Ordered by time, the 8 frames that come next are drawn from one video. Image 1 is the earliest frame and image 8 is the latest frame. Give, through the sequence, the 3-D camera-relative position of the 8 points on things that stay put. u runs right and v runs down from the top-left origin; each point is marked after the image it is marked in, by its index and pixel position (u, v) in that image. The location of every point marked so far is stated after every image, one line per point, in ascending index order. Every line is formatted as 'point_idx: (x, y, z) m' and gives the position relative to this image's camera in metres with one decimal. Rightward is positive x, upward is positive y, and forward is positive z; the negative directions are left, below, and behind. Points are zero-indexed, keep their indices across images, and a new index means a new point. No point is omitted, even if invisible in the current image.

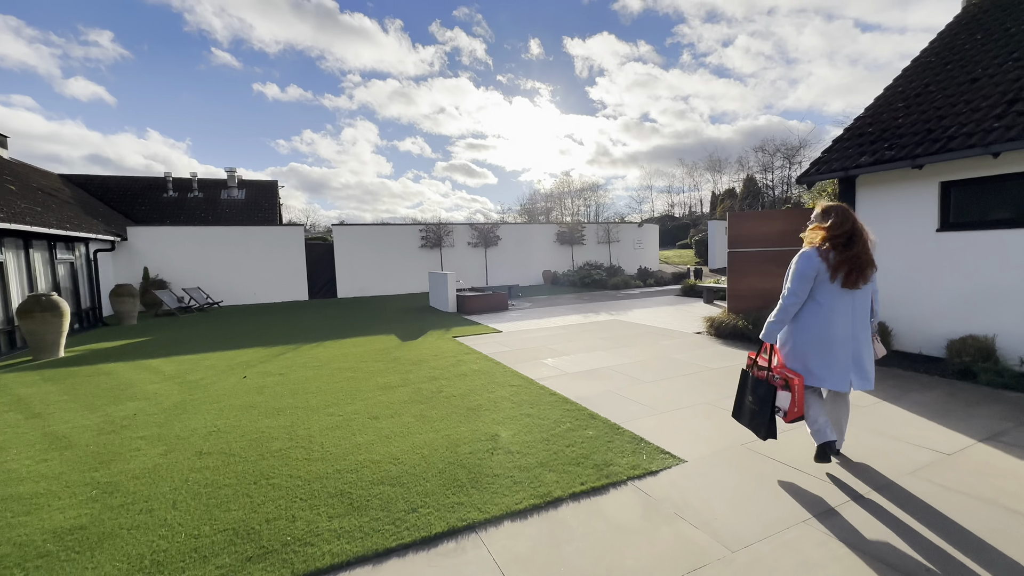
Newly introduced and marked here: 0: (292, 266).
0: (-8.3, +0.8, +16.8) m
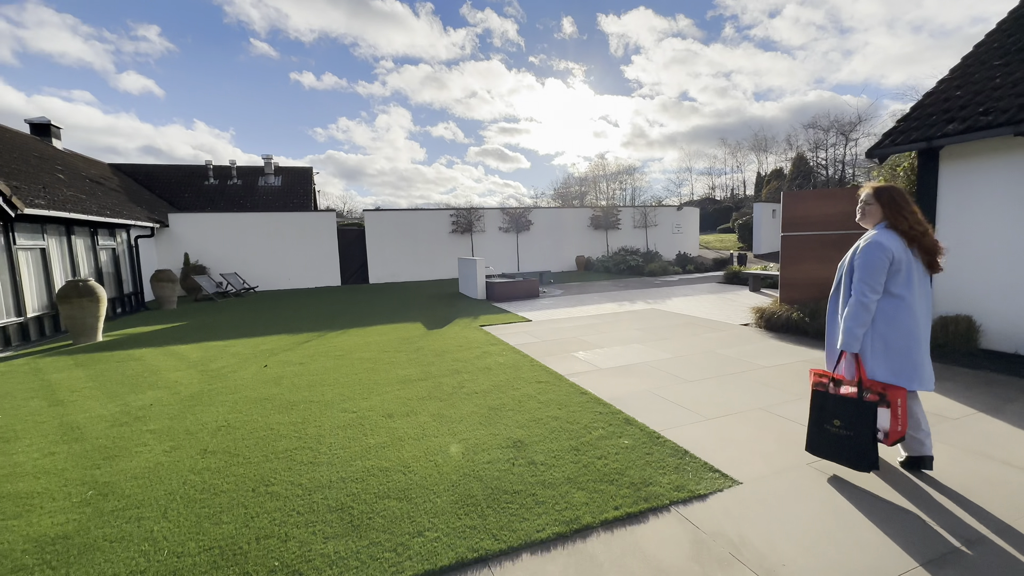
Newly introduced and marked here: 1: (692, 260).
0: (-7.1, +1.4, +17.0) m
1: (+6.7, +1.1, +16.4) m
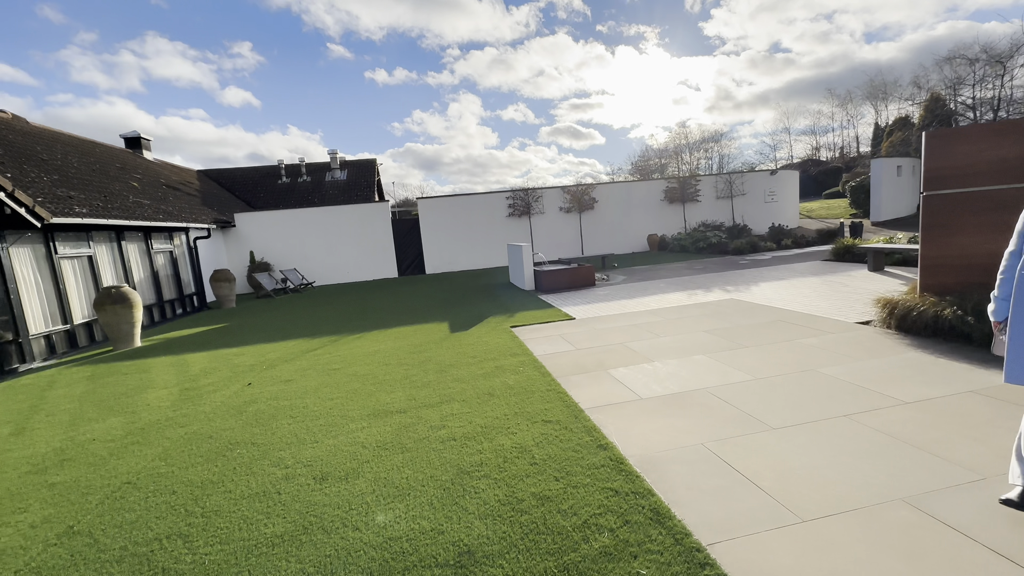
0: (-4.9, +1.7, +16.7) m
1: (+8.6, +1.7, +13.7) m
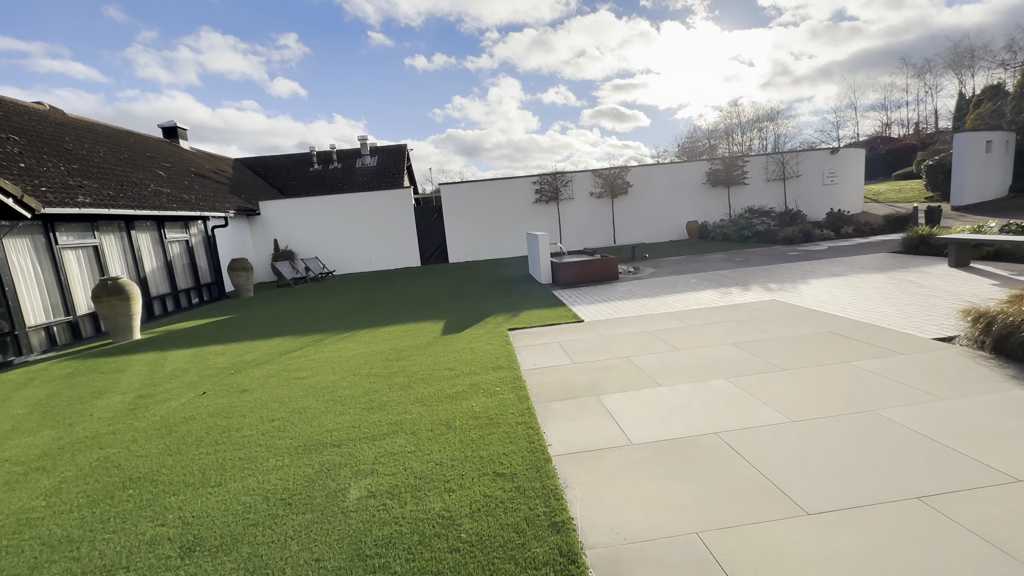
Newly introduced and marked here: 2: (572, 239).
0: (-4.0, +2.1, +16.3) m
1: (+9.2, +1.9, +12.1) m
2: (+2.3, +1.8, +16.4) m
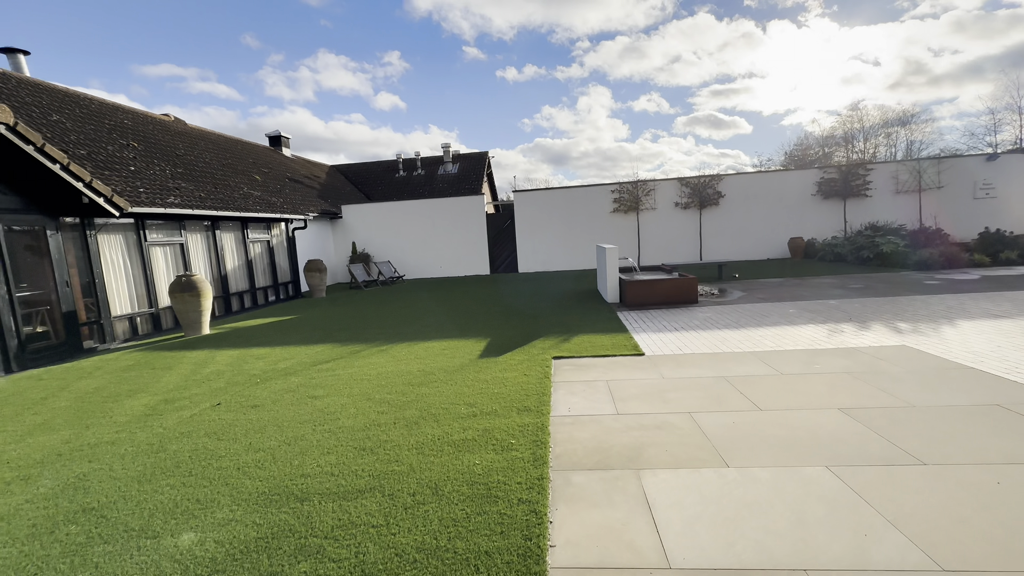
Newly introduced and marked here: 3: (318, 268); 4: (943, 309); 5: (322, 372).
0: (-1.4, +1.8, +16.1) m
1: (+10.8, +1.0, +9.6) m
2: (+4.8, +1.2, +15.1) m
3: (-5.4, +0.5, +12.4) m
4: (+5.5, -0.3, +5.7) m
5: (-2.1, -0.9, +4.9) m
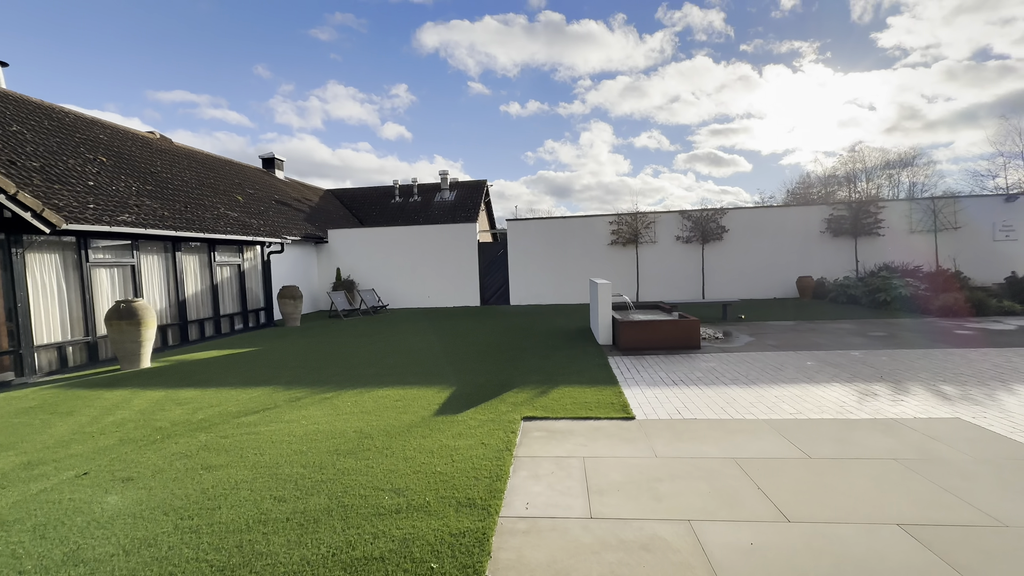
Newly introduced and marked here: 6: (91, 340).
0: (-1.6, +0.7, +15.3) m
1: (+10.5, 0.0, +8.8) m
2: (+4.5, 0.0, +14.3) m
3: (-5.7, -0.2, +11.6) m
4: (+5.2, -0.9, +4.8) m
5: (-2.5, -1.3, +4.1) m
6: (-6.8, -0.8, +7.2) m
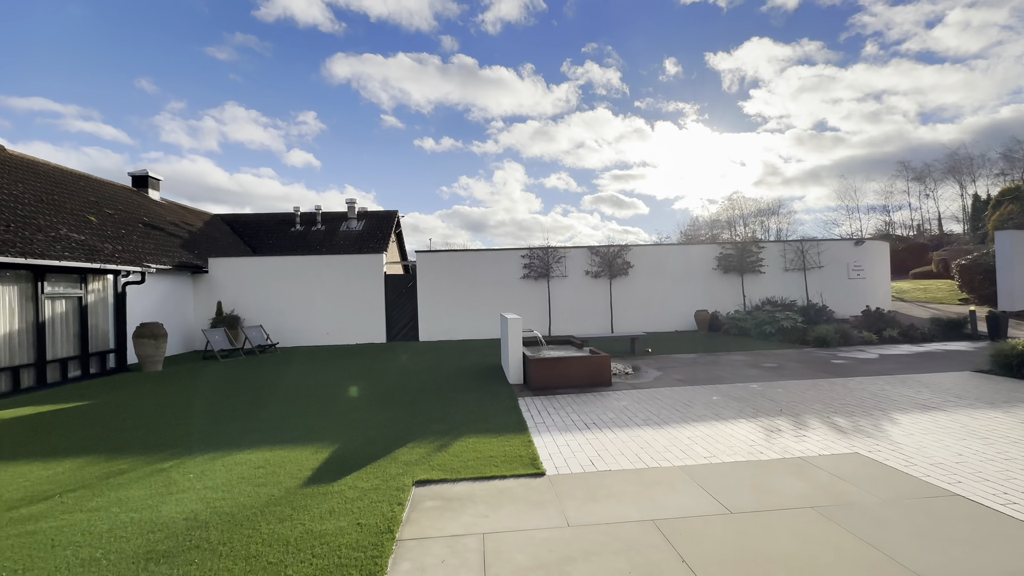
0: (-4.6, -0.4, +14.3) m
1: (+8.6, -0.7, +10.1) m
2: (+1.6, -1.1, +14.3) m
3: (-7.8, -1.0, +9.7) m
4: (+4.1, -1.2, +5.1) m
5: (-3.2, -1.5, +2.9) m
6: (-8.1, -1.3, +5.2) m
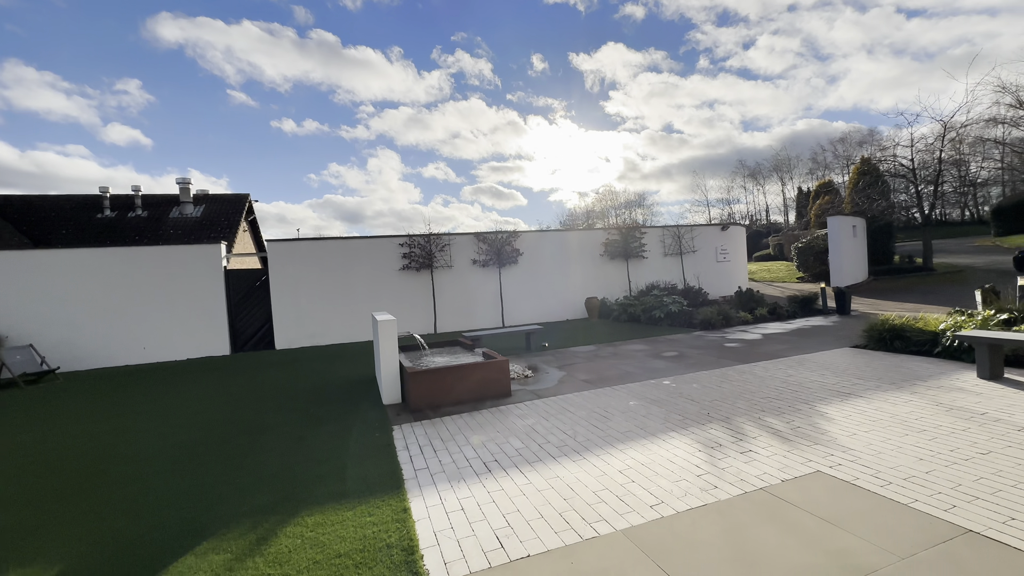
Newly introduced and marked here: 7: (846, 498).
0: (-7.9, -0.5, +11.3) m
1: (+5.9, -0.2, +10.7) m
2: (-1.9, -0.9, +13.0) m
3: (-9.8, -1.2, +6.2) m
4: (+2.9, -1.0, +4.8) m
5: (-3.6, -1.6, +0.7) m
6: (-9.0, -1.6, +1.7) m
7: (+1.9, -1.2, +2.6) m
